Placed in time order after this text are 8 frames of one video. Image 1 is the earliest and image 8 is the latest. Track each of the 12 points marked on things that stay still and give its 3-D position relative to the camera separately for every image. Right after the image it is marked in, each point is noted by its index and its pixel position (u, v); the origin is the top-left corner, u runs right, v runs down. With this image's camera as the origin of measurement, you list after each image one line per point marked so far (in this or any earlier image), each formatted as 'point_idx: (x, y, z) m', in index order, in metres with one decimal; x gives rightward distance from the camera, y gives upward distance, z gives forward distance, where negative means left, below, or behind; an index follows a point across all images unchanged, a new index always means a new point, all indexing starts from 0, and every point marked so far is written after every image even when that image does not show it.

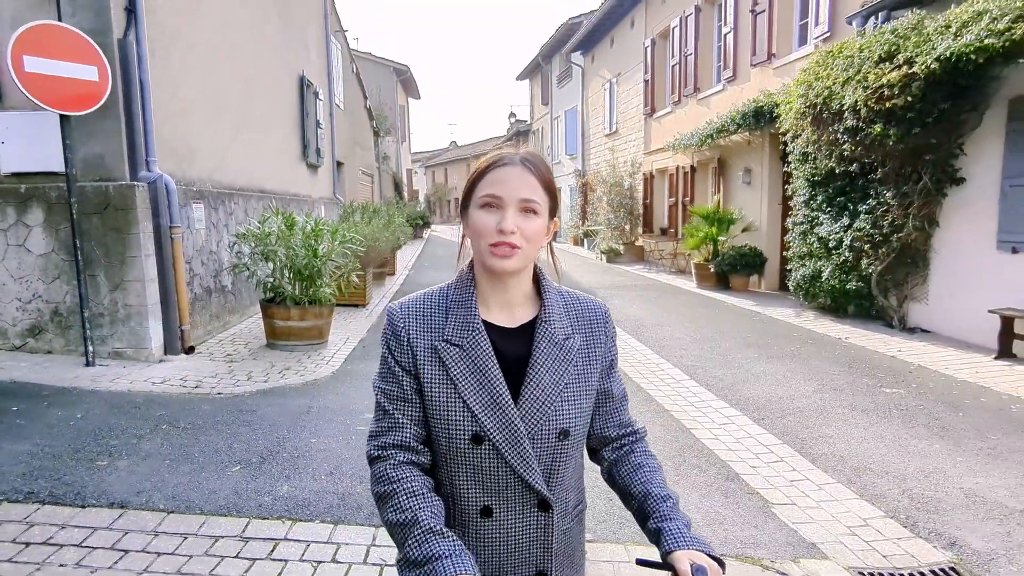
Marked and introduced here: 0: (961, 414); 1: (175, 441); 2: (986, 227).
0: (+3.6, -1.0, +5.0) m
1: (-2.1, -1.0, +3.9) m
2: (+5.1, +0.7, +6.6) m
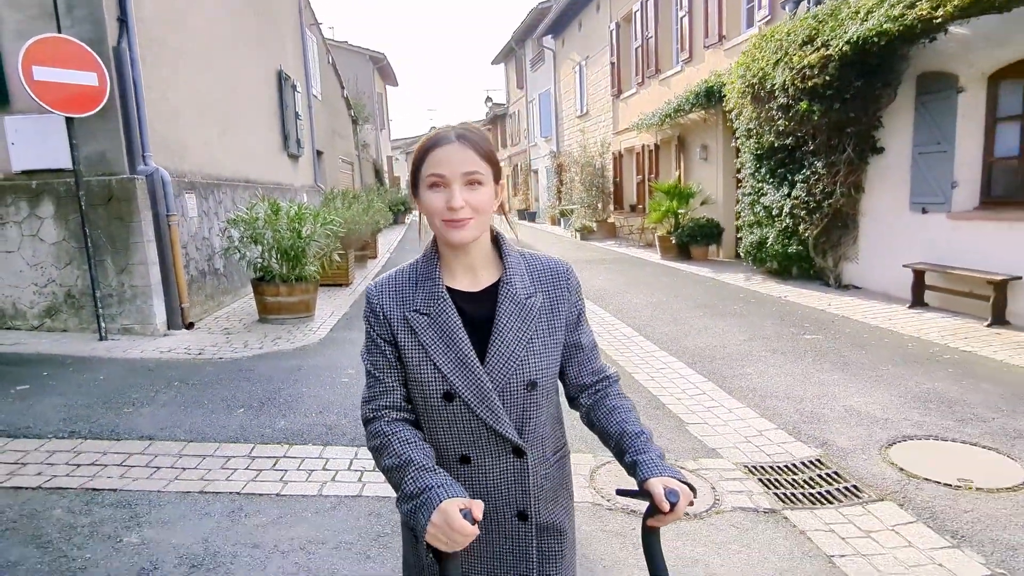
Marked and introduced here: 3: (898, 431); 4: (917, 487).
0: (+3.3, -0.6, +5.8) m
1: (-2.4, -0.8, +4.6) m
2: (+4.7, +1.2, +7.4) m
3: (+2.5, -0.9, +4.1) m
4: (+2.2, -1.1, +3.4) m
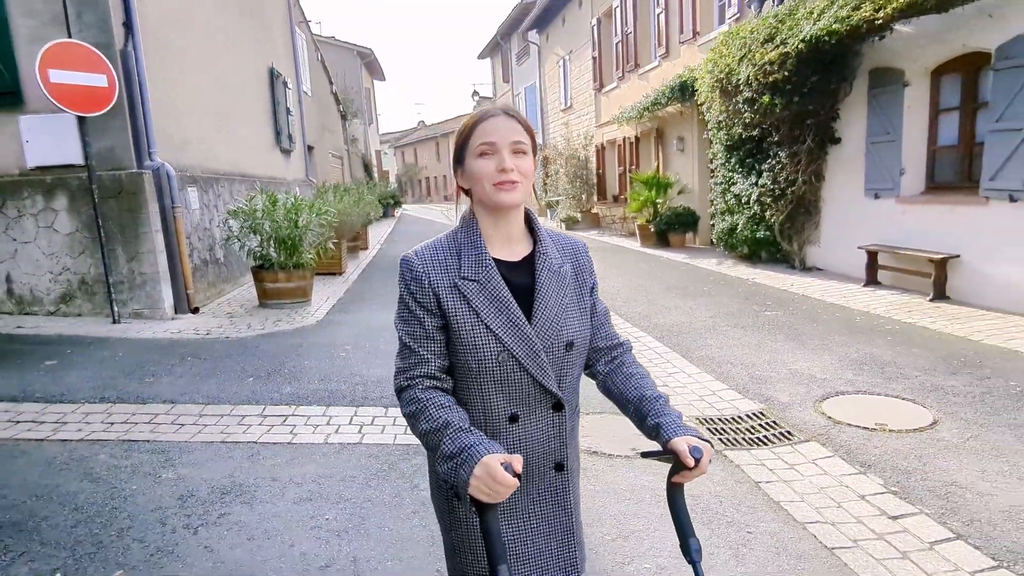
0: (+3.1, -0.4, +6.4) m
1: (-2.6, -0.6, +5.1) m
2: (+4.5, +1.4, +8.0) m
3: (+2.4, -0.7, +4.6) m
4: (+2.1, -0.9, +3.9) m
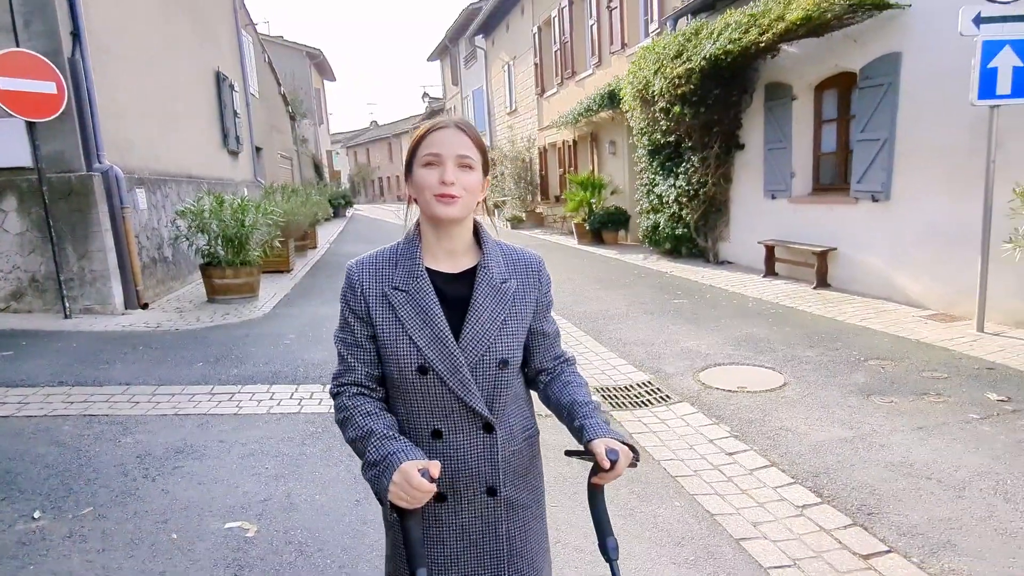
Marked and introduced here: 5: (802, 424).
0: (+2.3, -0.2, +7.2) m
1: (-3.2, -0.6, +5.6) m
2: (+3.6, +1.6, +8.9) m
3: (+1.8, -0.6, +5.4) m
4: (+1.5, -0.8, +4.7) m
5: (+1.9, -0.9, +4.0) m
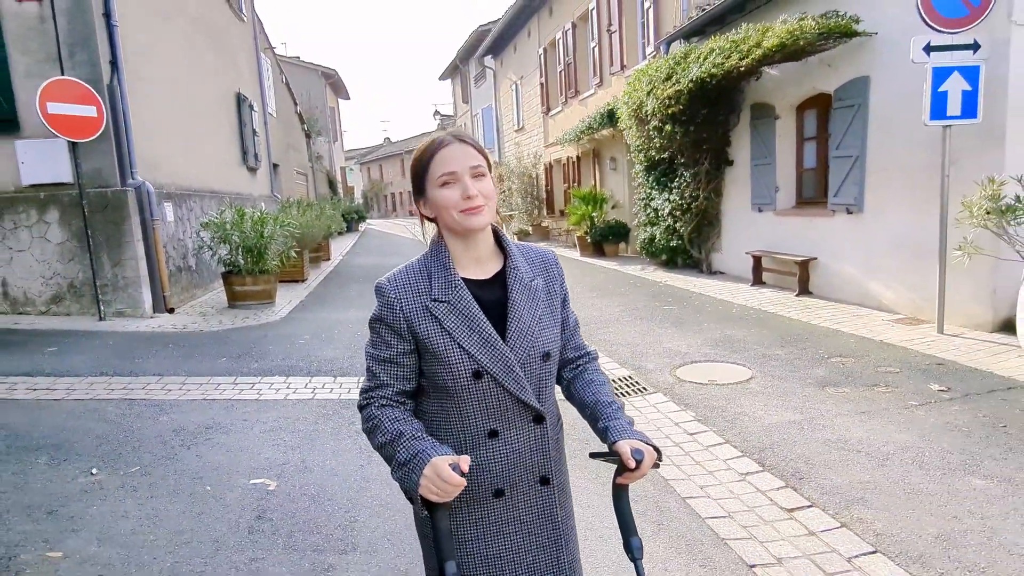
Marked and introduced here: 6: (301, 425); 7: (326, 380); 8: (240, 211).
0: (+2.3, -0.3, +7.7) m
1: (-3.3, -0.6, +6.1) m
2: (+3.6, +1.4, +9.4) m
3: (+1.7, -0.7, +5.9) m
4: (+1.4, -0.8, +5.2) m
5: (+1.8, -0.9, +4.5) m
6: (-1.5, -0.9, +4.3) m
7: (-1.6, -0.8, +5.3) m
8: (-3.8, +1.1, +8.6) m
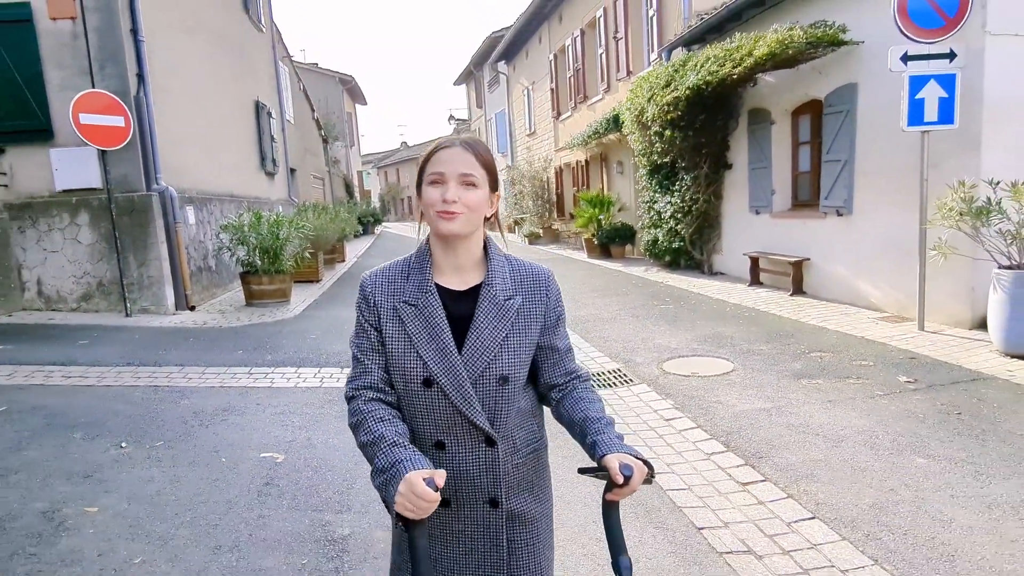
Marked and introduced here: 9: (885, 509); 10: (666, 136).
0: (+2.3, -0.3, +8.0) m
1: (-3.3, -0.6, +6.6) m
2: (+3.6, +1.4, +9.7) m
3: (+1.7, -0.7, +6.2) m
4: (+1.4, -0.8, +5.5) m
5: (+1.7, -0.9, +4.8) m
6: (-1.5, -0.9, +4.6) m
7: (-1.6, -0.8, +5.7) m
8: (-3.7, +1.1, +9.0) m
9: (+1.9, -1.1, +3.1) m
10: (+2.5, +2.5, +10.1) m
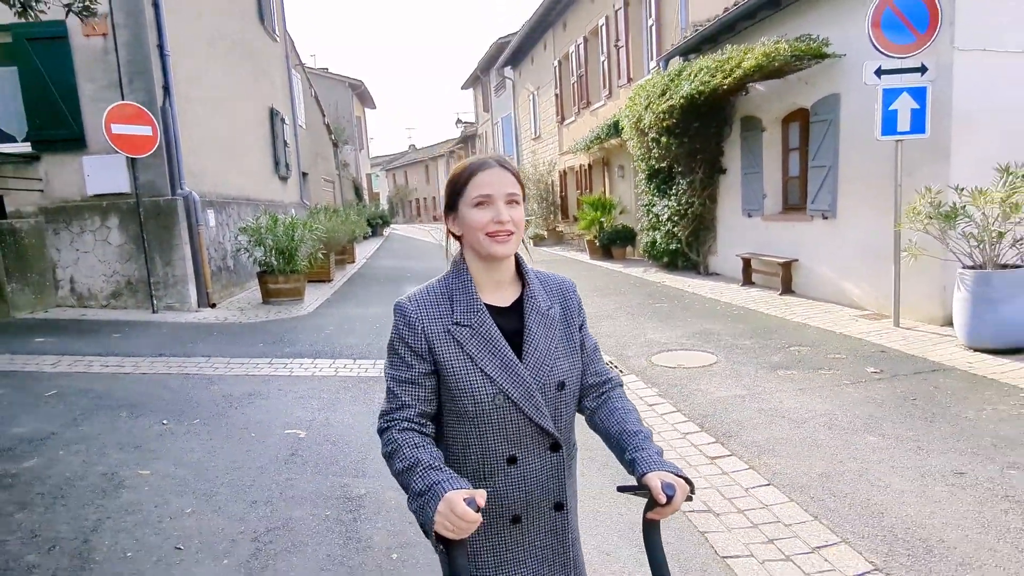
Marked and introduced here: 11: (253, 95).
0: (+2.4, -0.3, +8.4) m
1: (-3.3, -0.6, +7.1) m
2: (+3.7, +1.4, +10.1) m
3: (+1.7, -0.6, +6.7) m
4: (+1.4, -0.8, +6.0) m
5: (+1.7, -0.8, +5.3) m
6: (-1.5, -0.9, +5.1) m
7: (-1.6, -0.7, +6.1) m
8: (-3.7, +1.1, +9.6) m
9: (+1.8, -1.1, +3.5) m
10: (+2.6, +2.5, +10.5) m
11: (-5.2, +3.9, +12.3) m
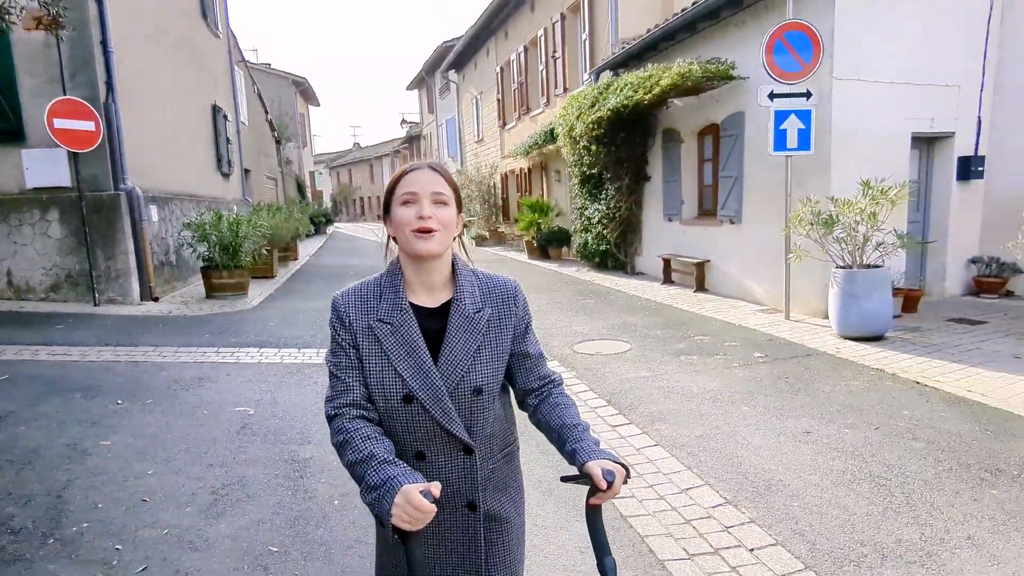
0: (+1.4, -0.3, +9.2) m
1: (-4.1, -0.5, +7.4) m
2: (+2.6, +1.5, +11.0) m
3: (+0.9, -0.6, +7.4) m
4: (+0.7, -0.7, +6.6) m
5: (+1.1, -0.8, +6.0) m
6: (-2.2, -0.8, +5.6) m
7: (-2.3, -0.7, +6.6) m
8: (-4.7, +1.2, +9.8) m
9: (+1.3, -1.0, +4.3) m
10: (+1.5, +2.5, +11.3) m
11: (-6.4, +4.0, +12.4) m
